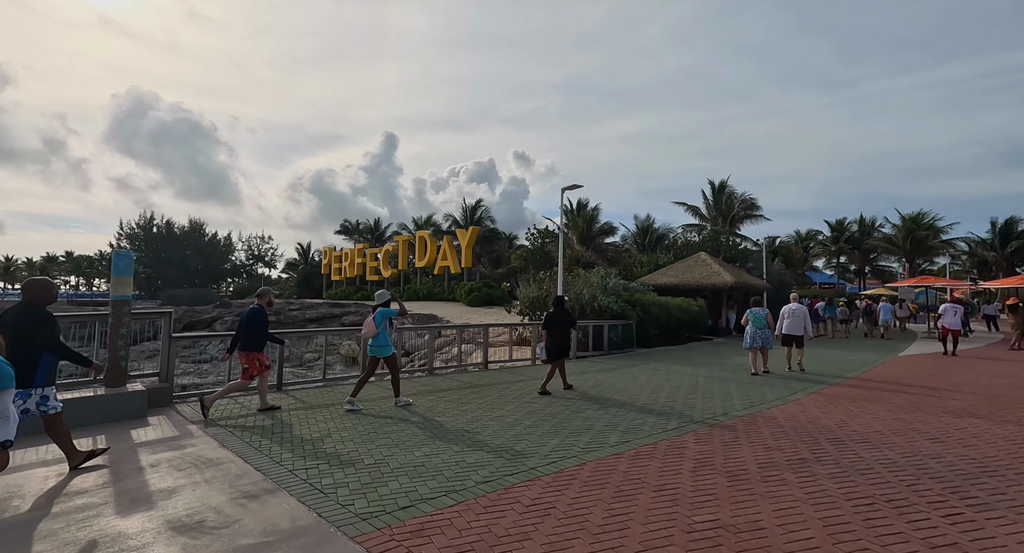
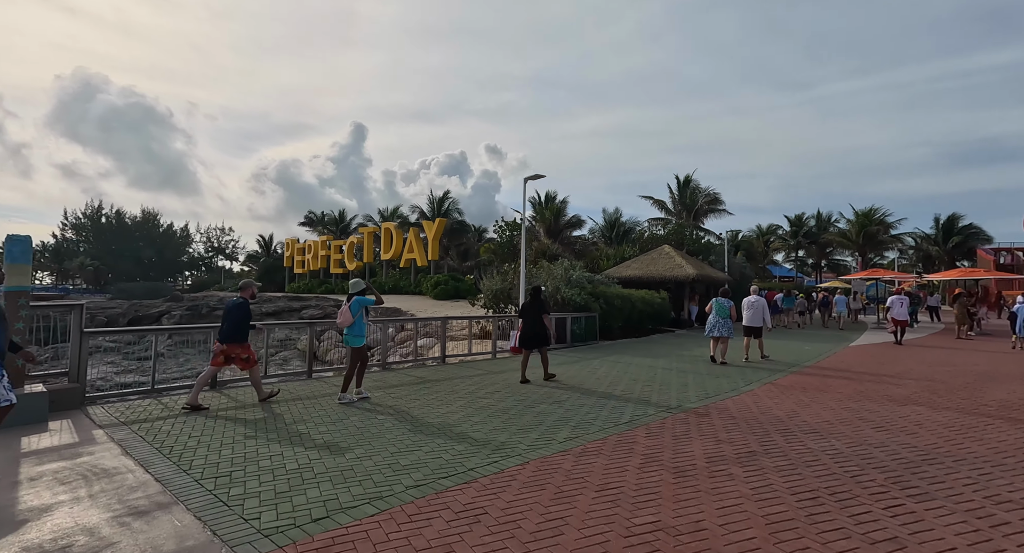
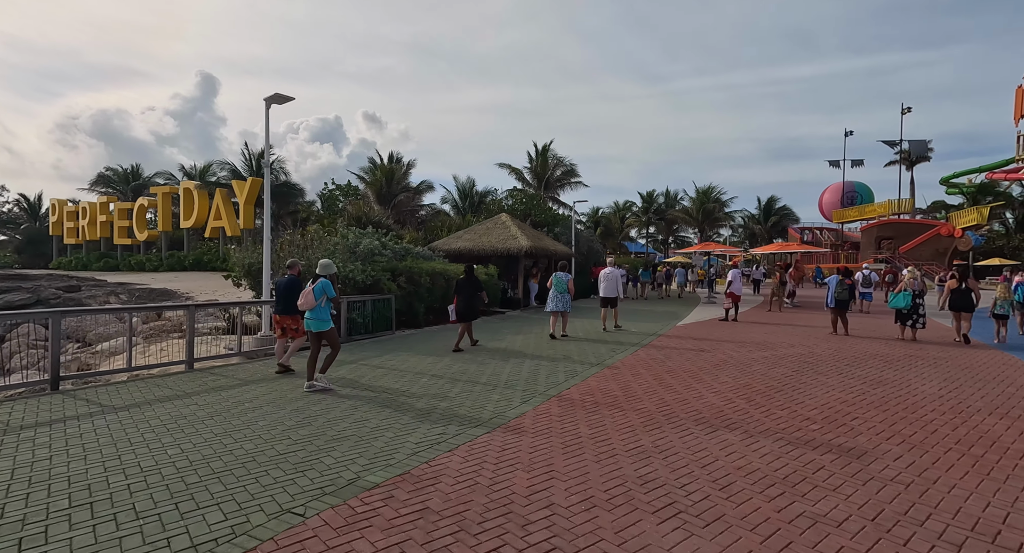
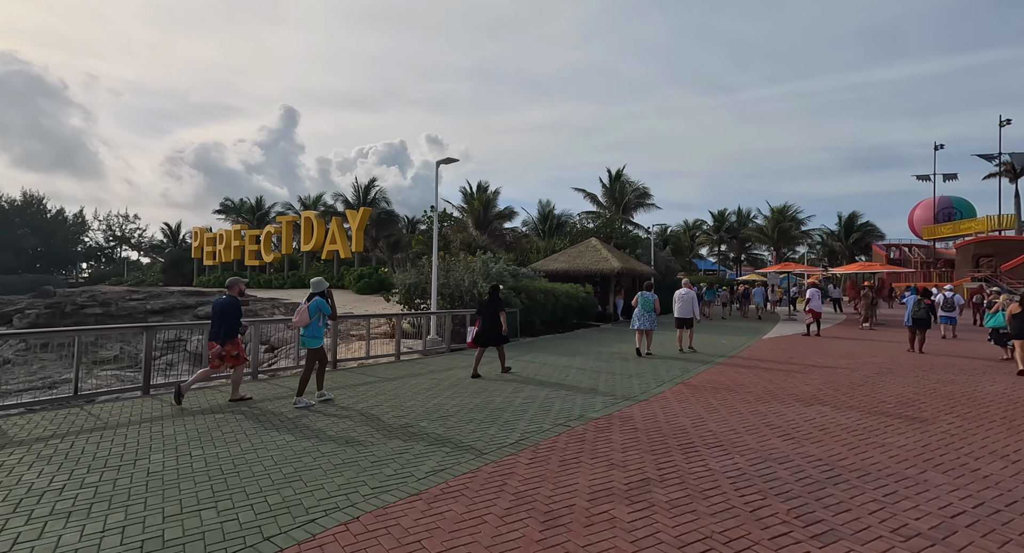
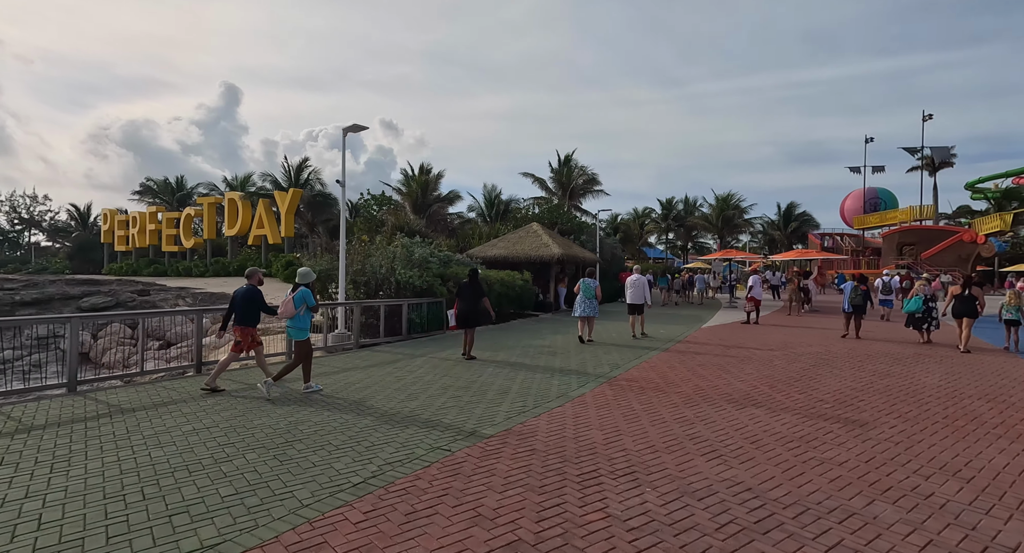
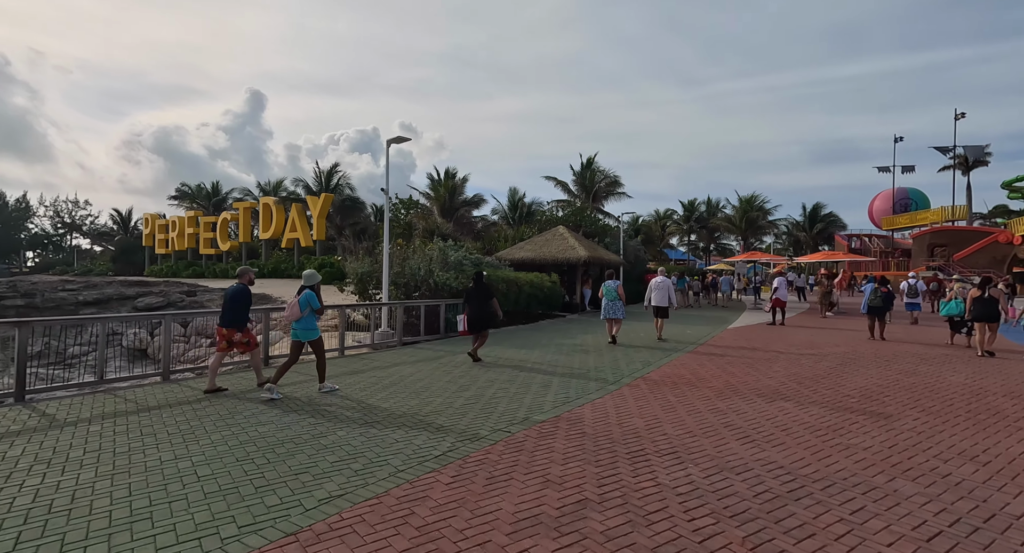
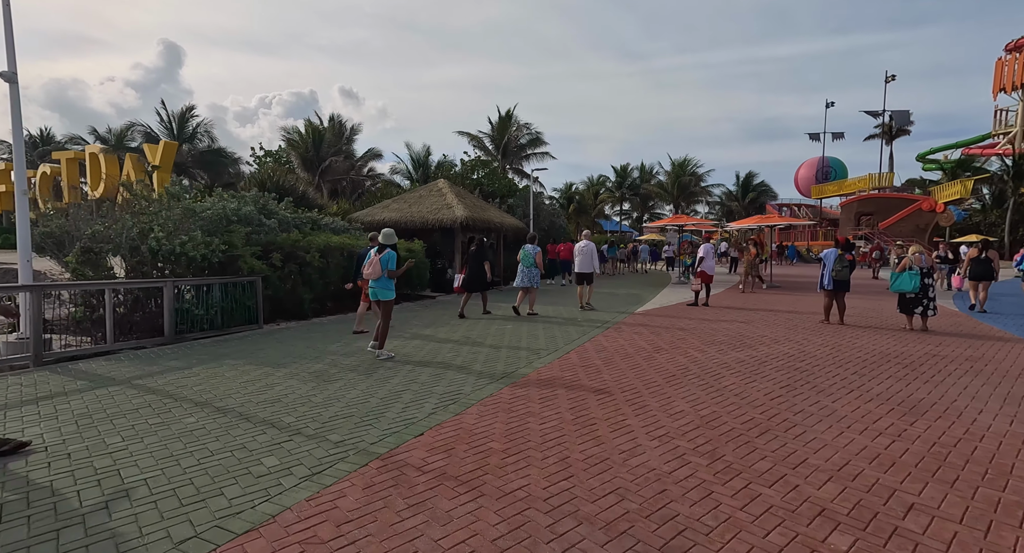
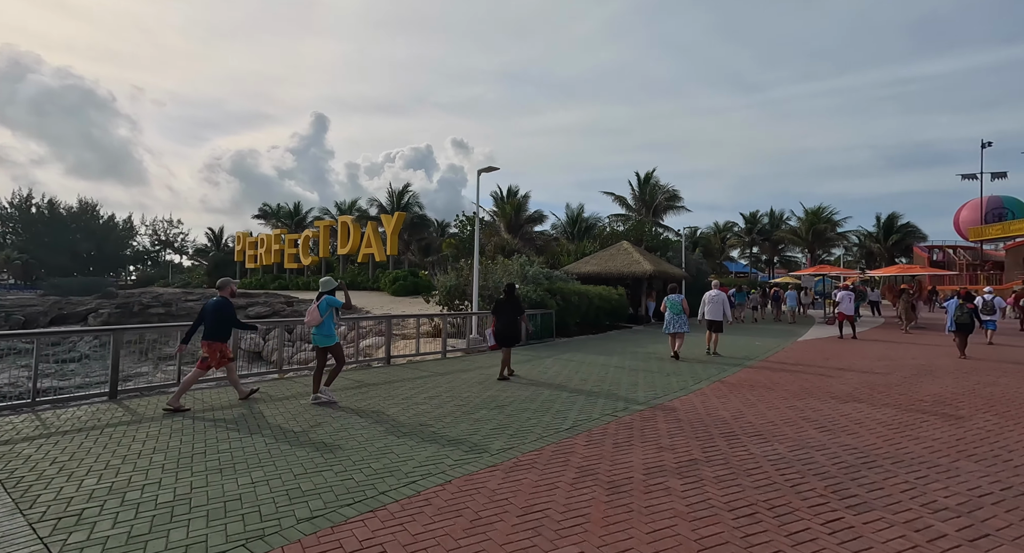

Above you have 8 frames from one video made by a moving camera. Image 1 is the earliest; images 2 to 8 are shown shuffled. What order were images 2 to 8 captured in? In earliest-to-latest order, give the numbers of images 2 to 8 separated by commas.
2, 8, 4, 6, 5, 3, 7
